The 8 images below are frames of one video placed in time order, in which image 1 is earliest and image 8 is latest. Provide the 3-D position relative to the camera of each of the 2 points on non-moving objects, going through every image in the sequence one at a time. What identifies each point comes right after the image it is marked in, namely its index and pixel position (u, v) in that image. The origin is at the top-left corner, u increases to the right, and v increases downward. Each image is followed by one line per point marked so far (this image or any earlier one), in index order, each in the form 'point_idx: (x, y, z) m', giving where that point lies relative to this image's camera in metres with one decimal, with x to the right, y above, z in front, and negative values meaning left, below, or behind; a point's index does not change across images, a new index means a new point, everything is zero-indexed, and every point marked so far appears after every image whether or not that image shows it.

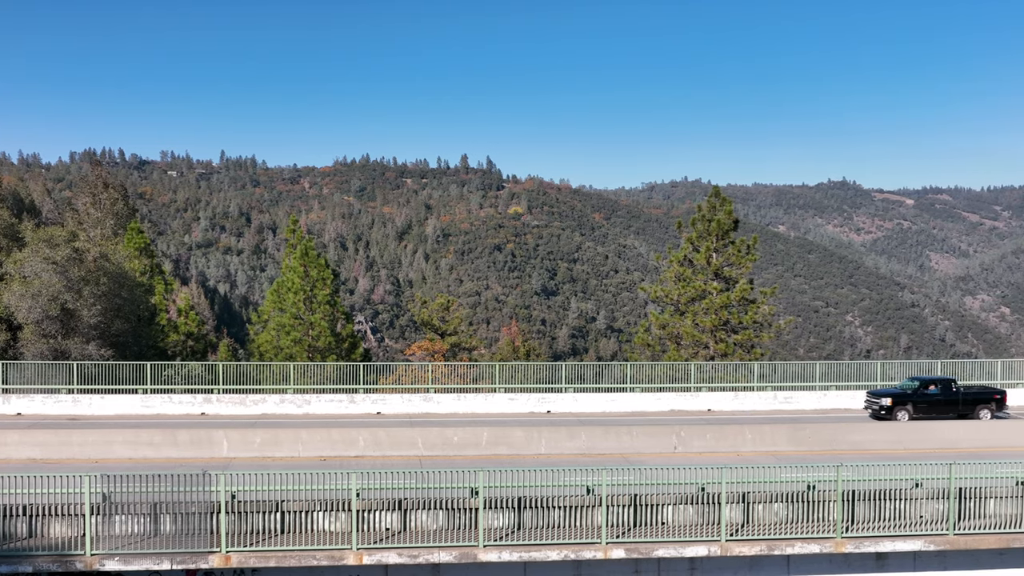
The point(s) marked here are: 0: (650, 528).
0: (+2.1, -3.6, +13.1) m
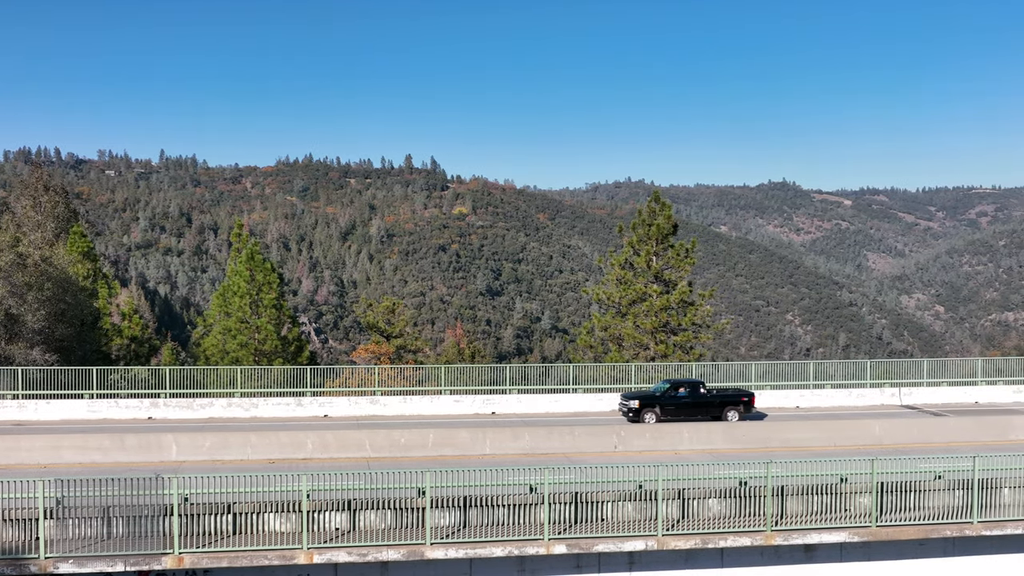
0: (+1.2, -3.7, +13.5) m
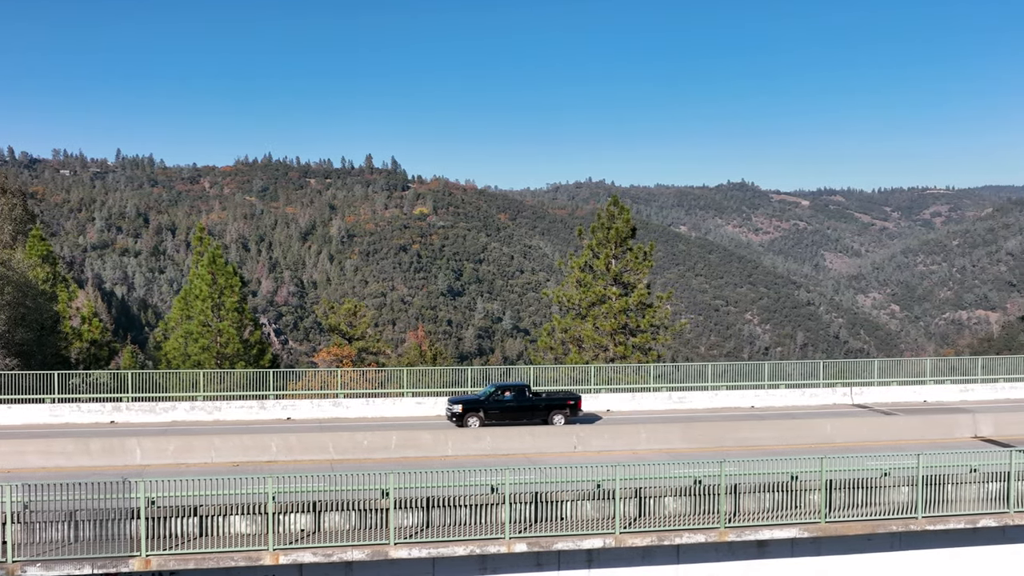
0: (+0.6, -3.8, +13.8) m
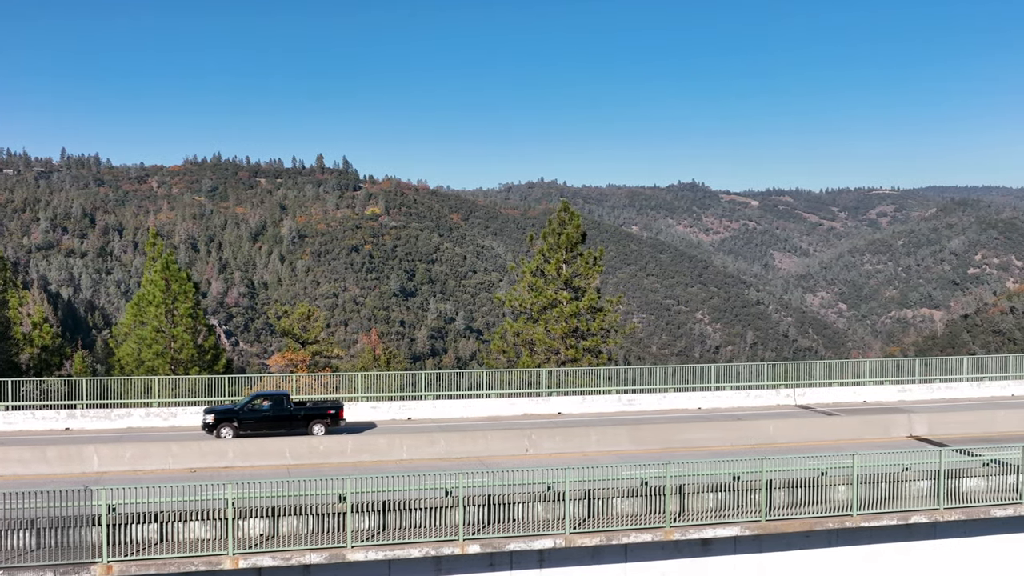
0: (-0.1, -3.9, +14.1) m
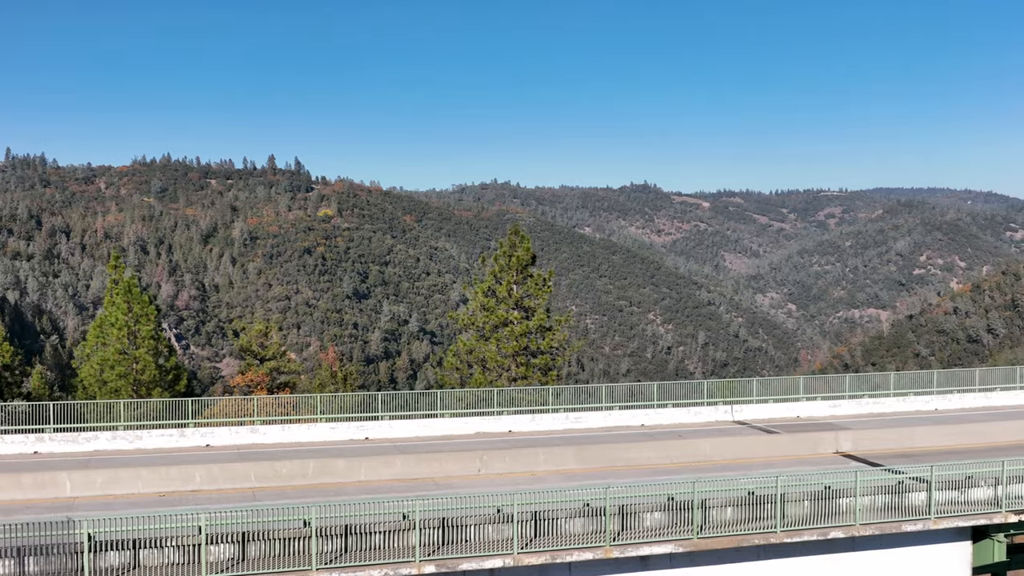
0: (-1.0, -4.4, +14.9) m
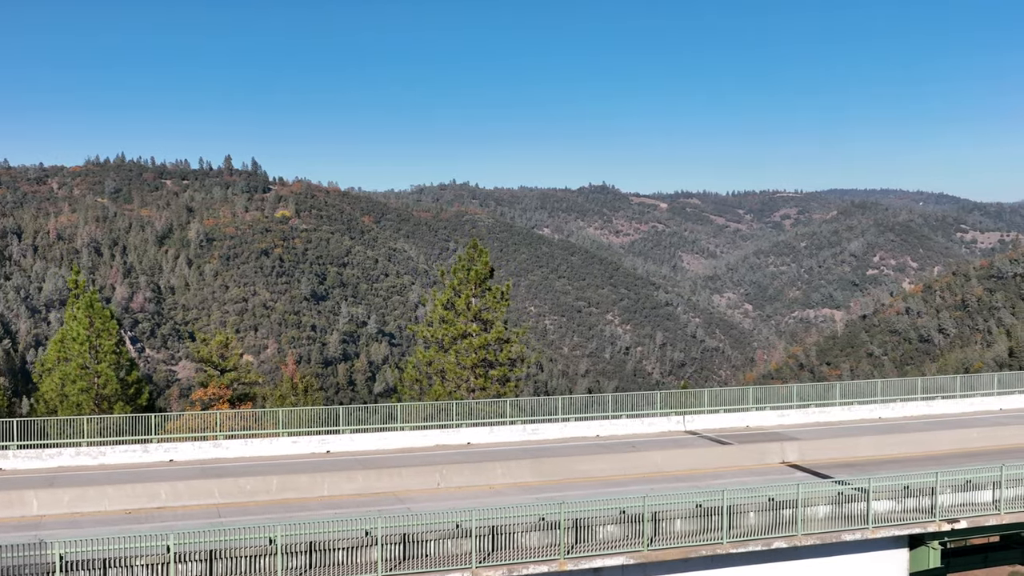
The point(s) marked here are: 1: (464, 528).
0: (+0.7, -4.5, +15.1) m
1: (-0.2, -4.1, +14.9) m
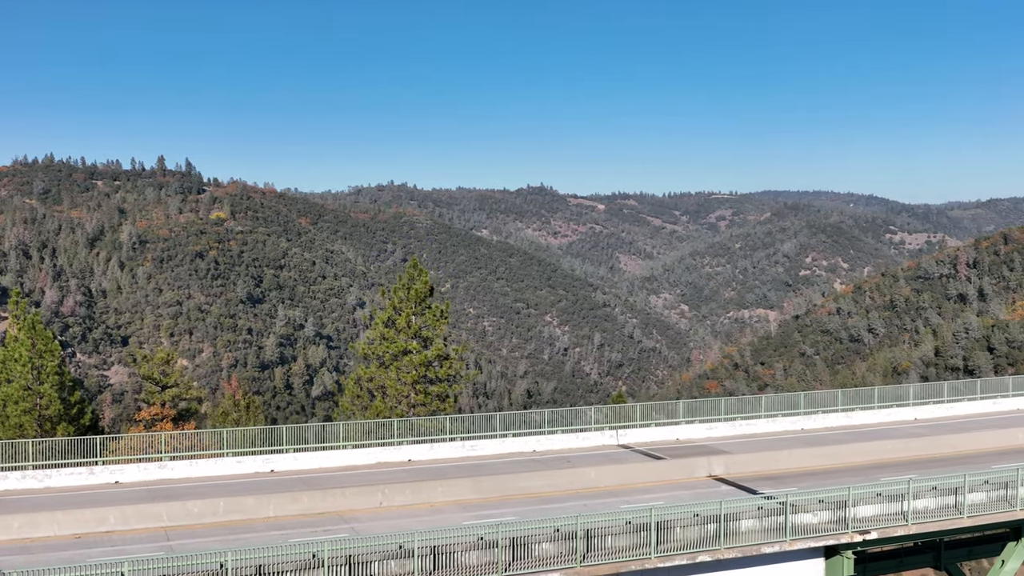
0: (-0.4, -4.9, +15.7) m
1: (-1.2, -4.5, +15.5) m
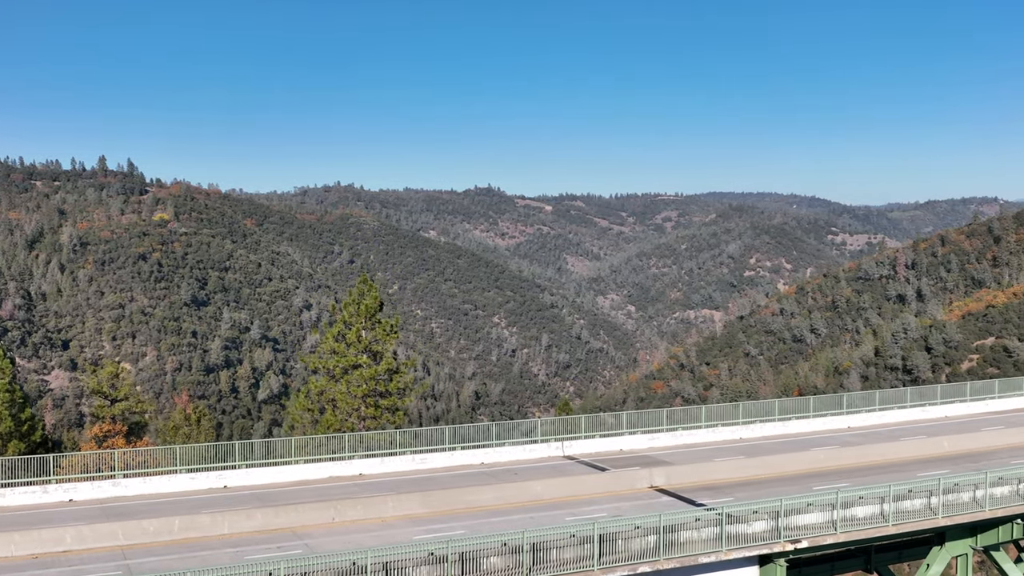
0: (-1.4, -5.3, +16.2) m
1: (-2.2, -4.9, +15.9) m
